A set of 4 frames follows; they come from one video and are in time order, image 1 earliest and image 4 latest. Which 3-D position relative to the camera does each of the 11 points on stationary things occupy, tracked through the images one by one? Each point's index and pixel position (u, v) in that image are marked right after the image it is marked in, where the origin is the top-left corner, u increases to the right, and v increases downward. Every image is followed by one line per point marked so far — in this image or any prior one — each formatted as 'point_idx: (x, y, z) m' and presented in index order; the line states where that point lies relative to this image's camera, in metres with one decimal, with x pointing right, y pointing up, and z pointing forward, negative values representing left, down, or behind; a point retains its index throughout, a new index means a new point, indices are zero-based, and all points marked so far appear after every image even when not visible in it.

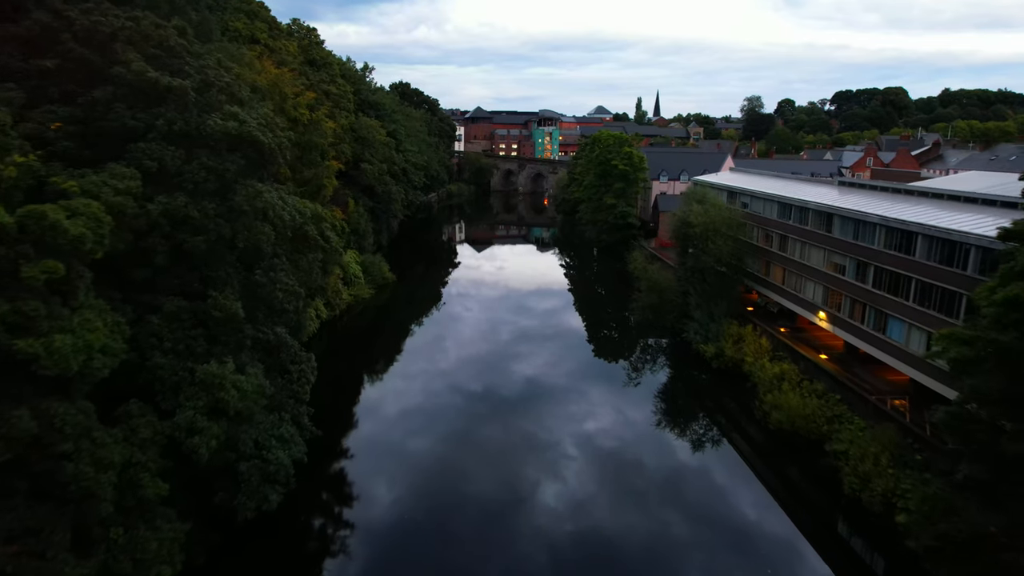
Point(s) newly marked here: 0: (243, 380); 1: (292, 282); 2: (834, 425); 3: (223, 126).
0: (-4.4, -1.5, +10.9) m
1: (-4.5, +0.1, +13.6) m
2: (+8.0, -3.4, +16.6) m
3: (-4.9, +2.8, +11.5) m
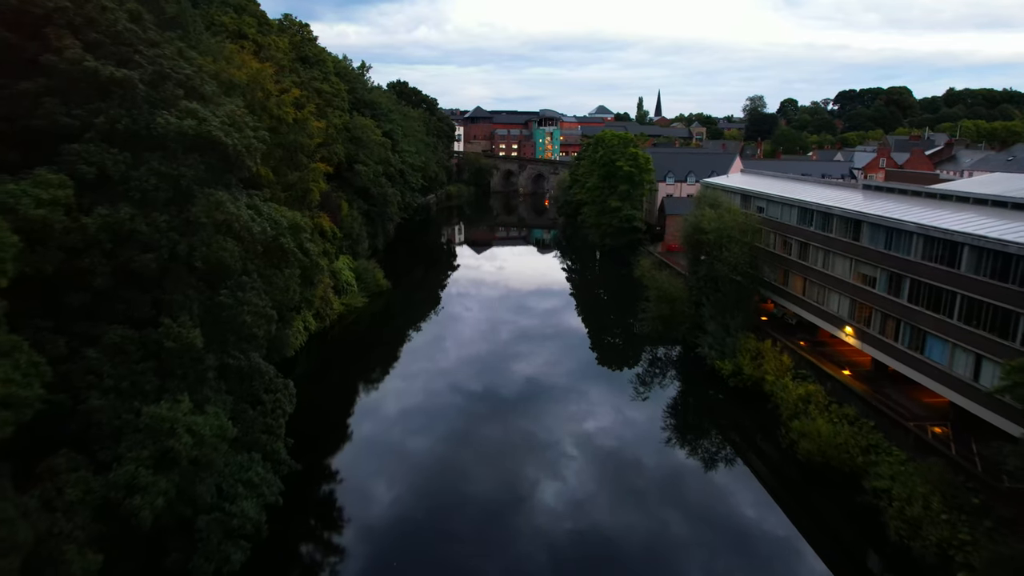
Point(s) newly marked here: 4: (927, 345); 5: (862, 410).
0: (-4.3, -1.9, +9.3) m
1: (-4.4, -0.3, +12.0) m
2: (+8.0, -3.7, +15.0) m
3: (-4.9, +2.4, +9.8) m
4: (+10.0, -1.4, +16.2) m
5: (+8.9, -3.1, +17.0) m
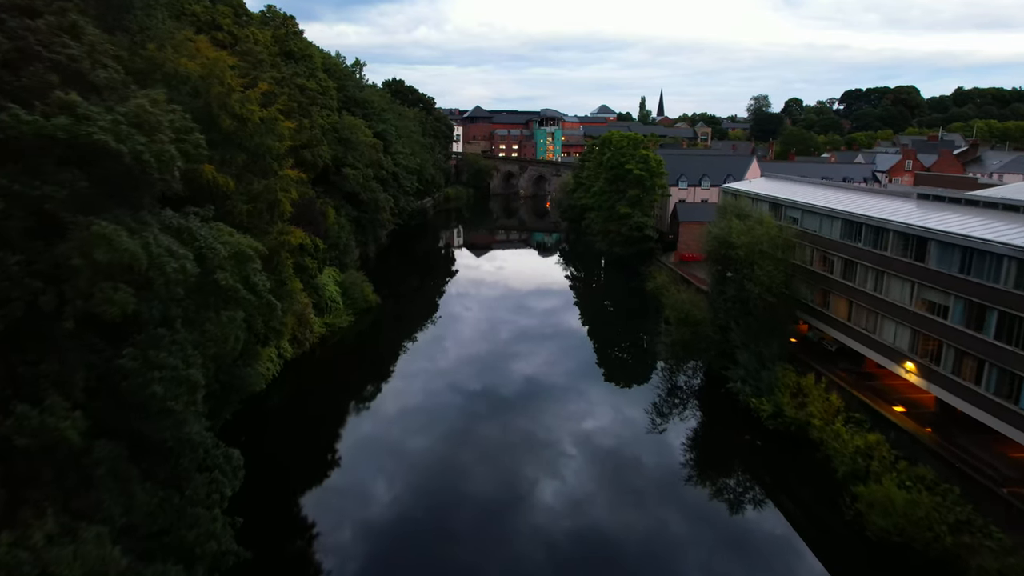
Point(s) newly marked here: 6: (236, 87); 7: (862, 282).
0: (-4.3, -2.6, +6.4) m
1: (-4.4, -1.0, +9.1) m
2: (+8.1, -4.4, +12.1) m
3: (-4.8, +1.7, +6.9) m
4: (+10.1, -2.1, +13.3) m
5: (+9.0, -3.8, +14.0) m
6: (-7.3, +5.3, +17.8) m
7: (+10.0, +0.2, +19.2) m
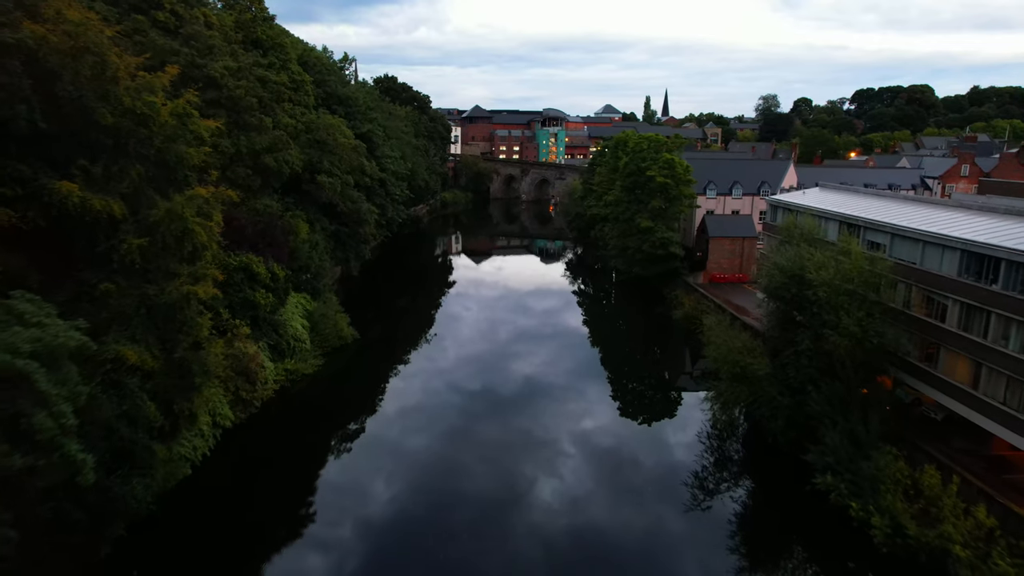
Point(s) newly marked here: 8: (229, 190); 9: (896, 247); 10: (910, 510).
0: (-4.1, -3.8, +1.2) m
1: (-4.2, -2.2, +3.9) m
2: (+8.2, -5.7, +6.9) m
3: (-4.7, +0.5, +1.7) m
4: (+10.2, -3.3, +8.1) m
5: (+9.1, -5.0, +8.9) m
6: (-7.2, +4.1, +12.6) m
7: (+10.1, -1.0, +14.0) m
8: (-6.6, +2.4, +15.5) m
9: (+10.1, +1.1, +17.9) m
10: (+7.7, -4.2, +12.9) m
